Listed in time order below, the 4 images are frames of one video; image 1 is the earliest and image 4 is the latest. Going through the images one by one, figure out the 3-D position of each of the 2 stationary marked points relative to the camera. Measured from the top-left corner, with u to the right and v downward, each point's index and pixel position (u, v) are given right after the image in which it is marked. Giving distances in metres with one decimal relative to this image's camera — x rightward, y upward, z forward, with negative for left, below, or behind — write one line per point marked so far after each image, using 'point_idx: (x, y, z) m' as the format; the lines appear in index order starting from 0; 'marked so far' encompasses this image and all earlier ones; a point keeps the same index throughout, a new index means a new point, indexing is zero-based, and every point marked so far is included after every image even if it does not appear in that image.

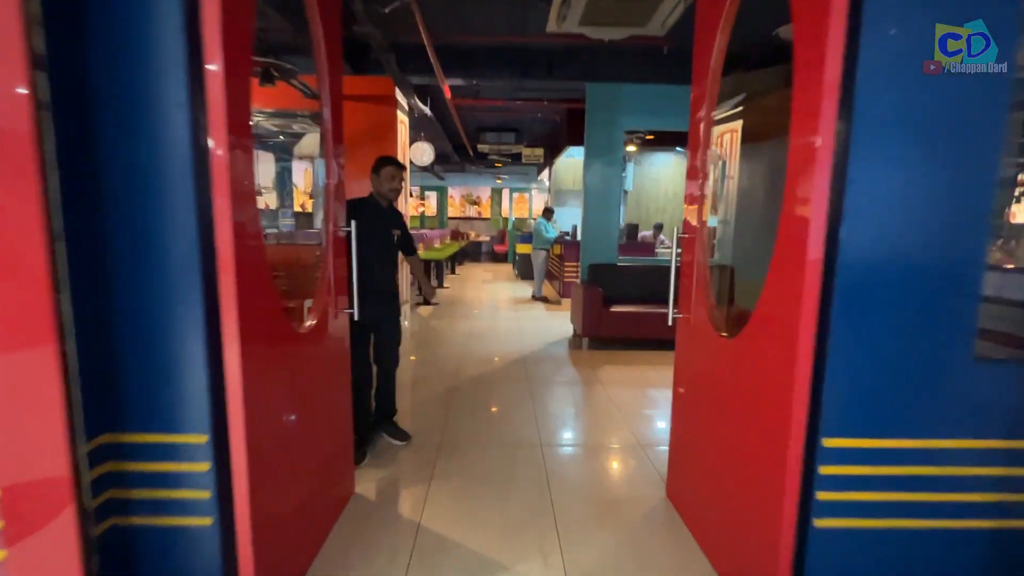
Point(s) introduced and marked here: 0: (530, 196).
0: (+0.6, +3.0, +16.1) m
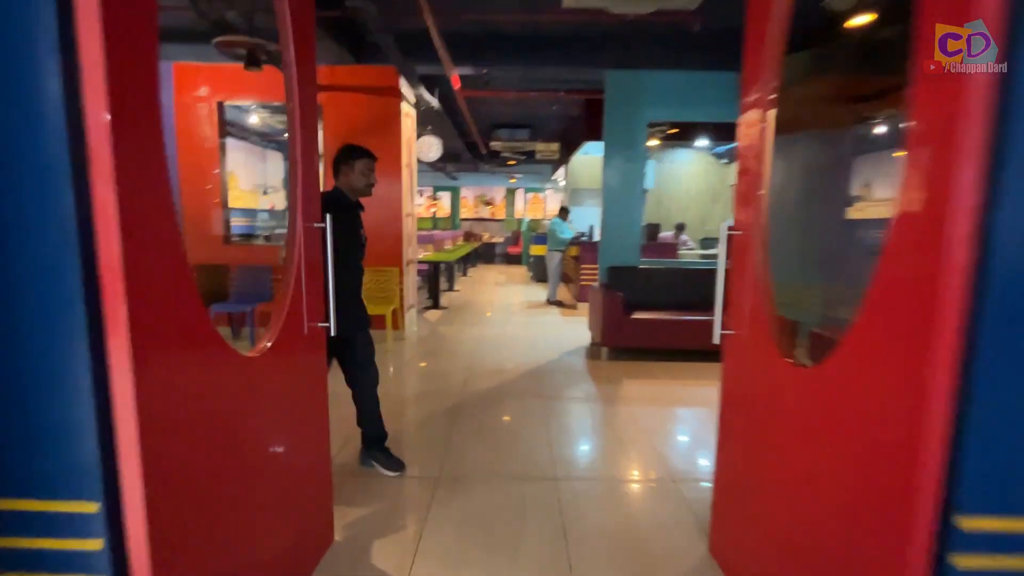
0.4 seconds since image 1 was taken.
0: (+1.0, +3.0, +15.6) m
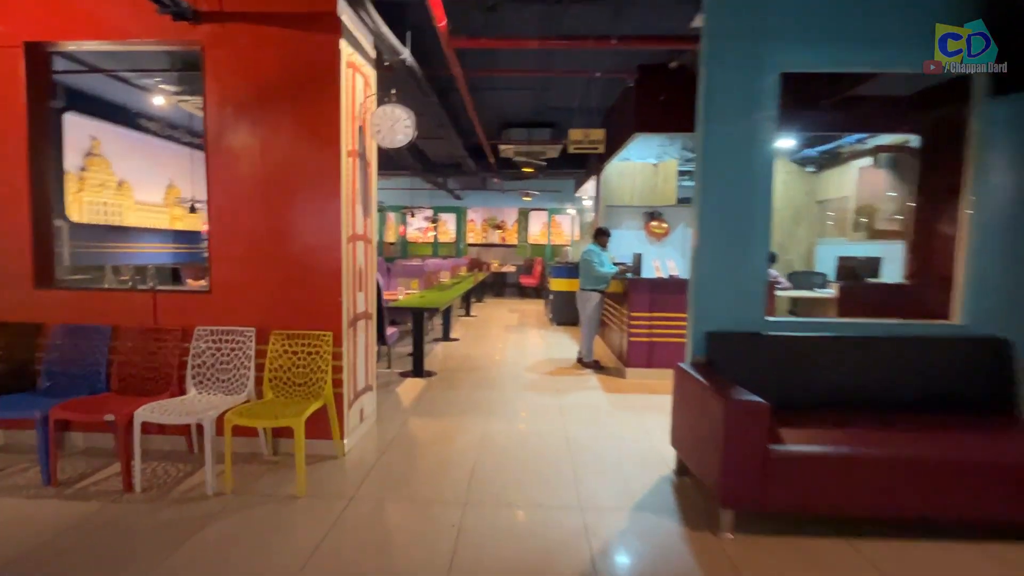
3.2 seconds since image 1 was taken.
0: (+1.4, +1.9, +13.2) m
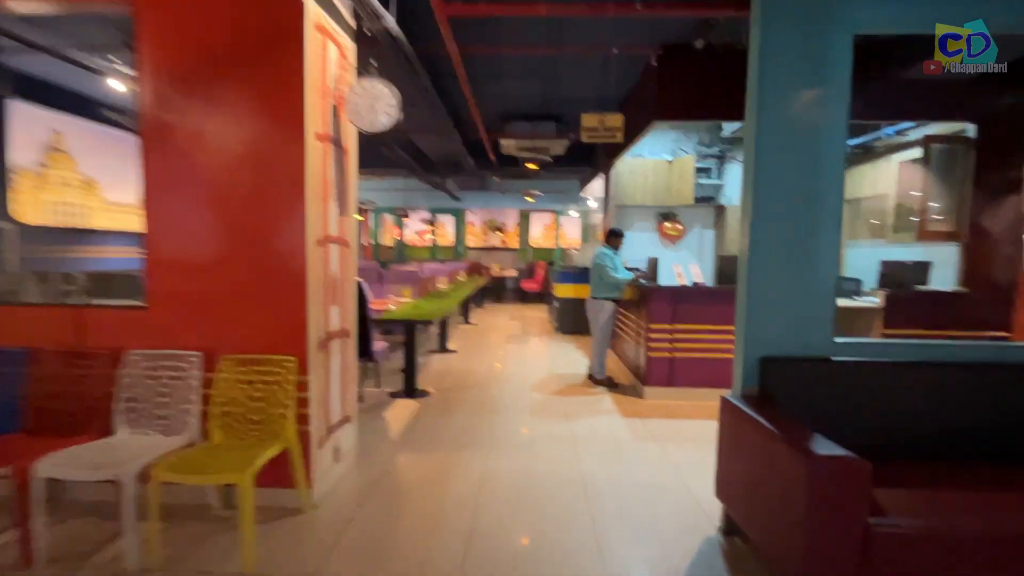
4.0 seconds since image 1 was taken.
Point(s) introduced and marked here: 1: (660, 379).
0: (+1.5, +1.8, +12.6) m
1: (+1.5, -0.9, +5.0) m
